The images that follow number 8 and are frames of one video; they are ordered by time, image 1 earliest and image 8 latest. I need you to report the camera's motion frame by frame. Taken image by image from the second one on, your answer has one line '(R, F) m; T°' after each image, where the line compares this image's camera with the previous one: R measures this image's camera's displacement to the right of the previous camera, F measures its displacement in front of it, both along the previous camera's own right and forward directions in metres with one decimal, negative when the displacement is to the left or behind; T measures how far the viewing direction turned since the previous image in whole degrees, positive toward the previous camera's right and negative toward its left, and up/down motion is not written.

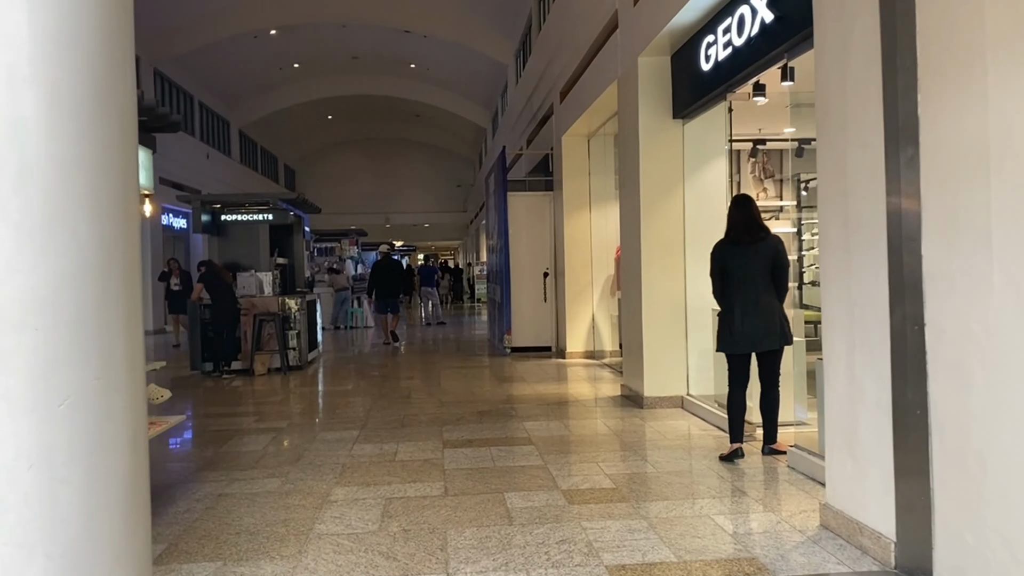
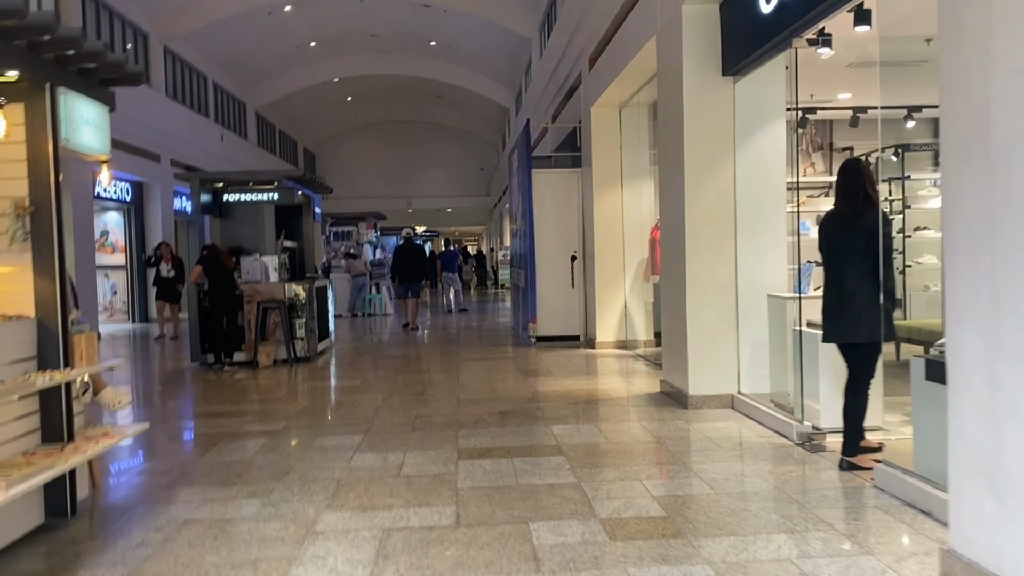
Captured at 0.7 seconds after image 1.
(0.0, +0.7) m; -2°
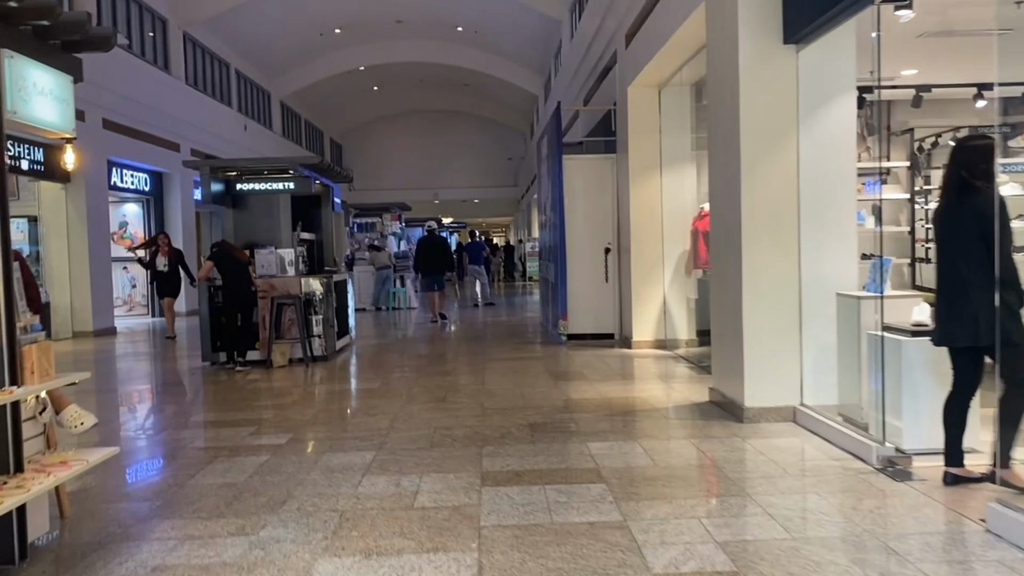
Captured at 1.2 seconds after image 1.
(0.0, +0.5) m; -2°
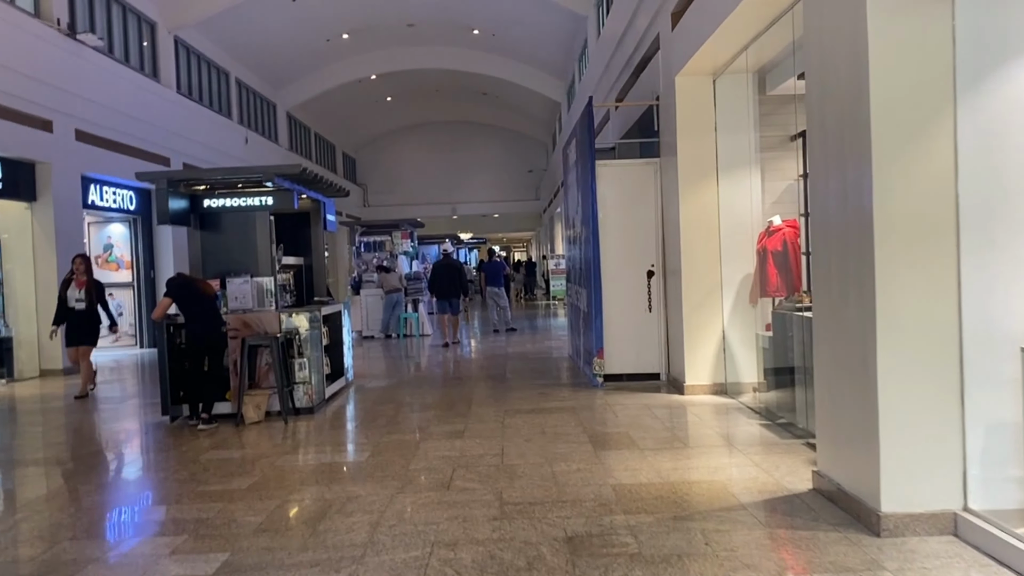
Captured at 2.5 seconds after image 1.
(0.0, +1.3) m; -2°
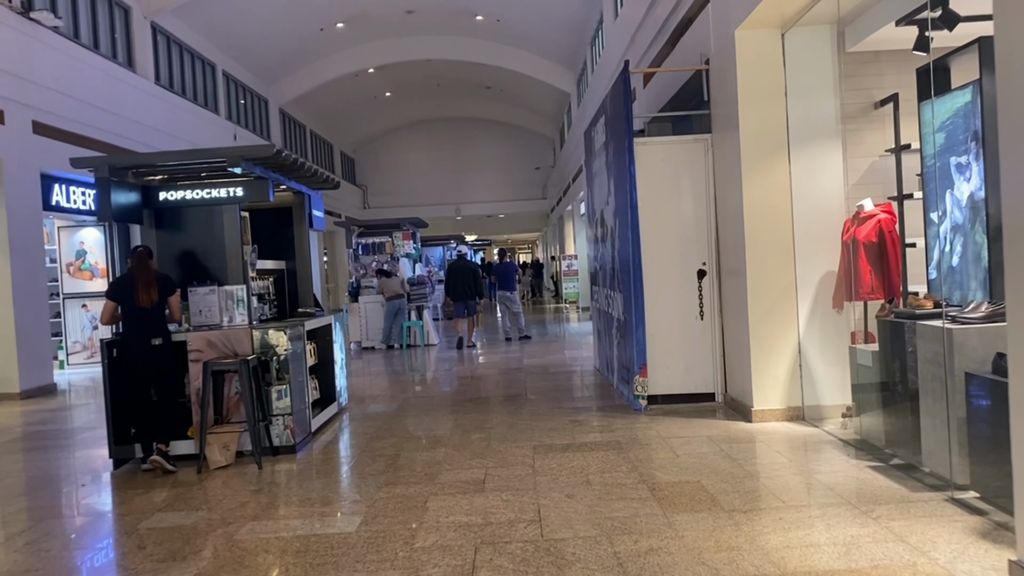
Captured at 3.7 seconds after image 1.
(-0.1, +1.1) m; 0°
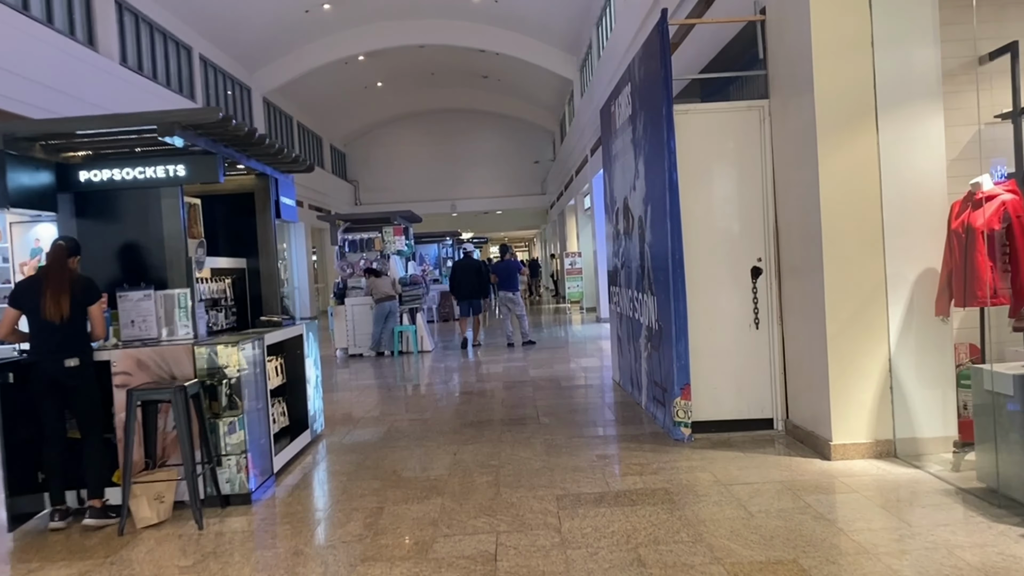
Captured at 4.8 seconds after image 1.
(-0.1, +1.0) m; 0°
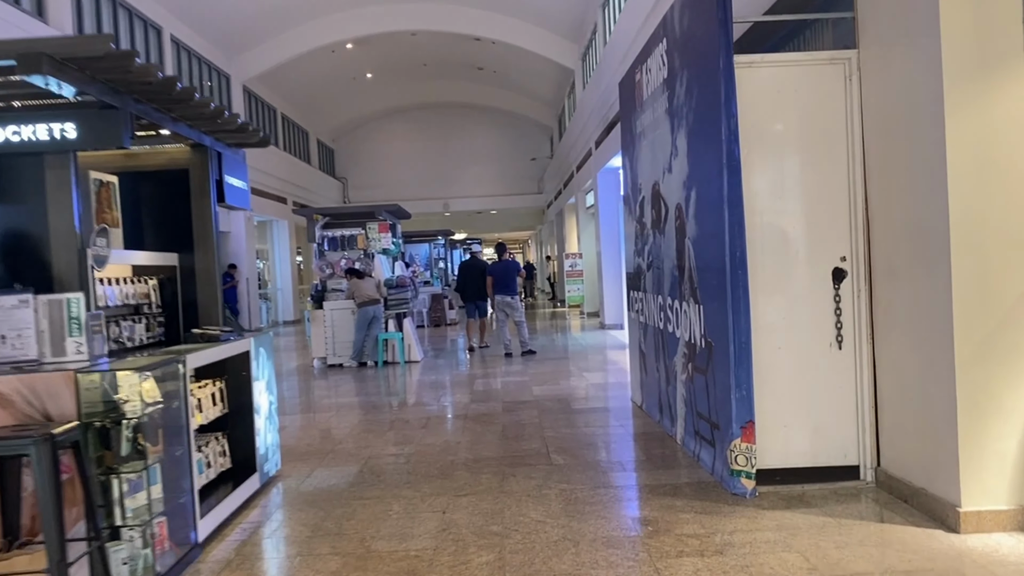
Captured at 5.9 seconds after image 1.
(-0.1, +1.1) m; +1°
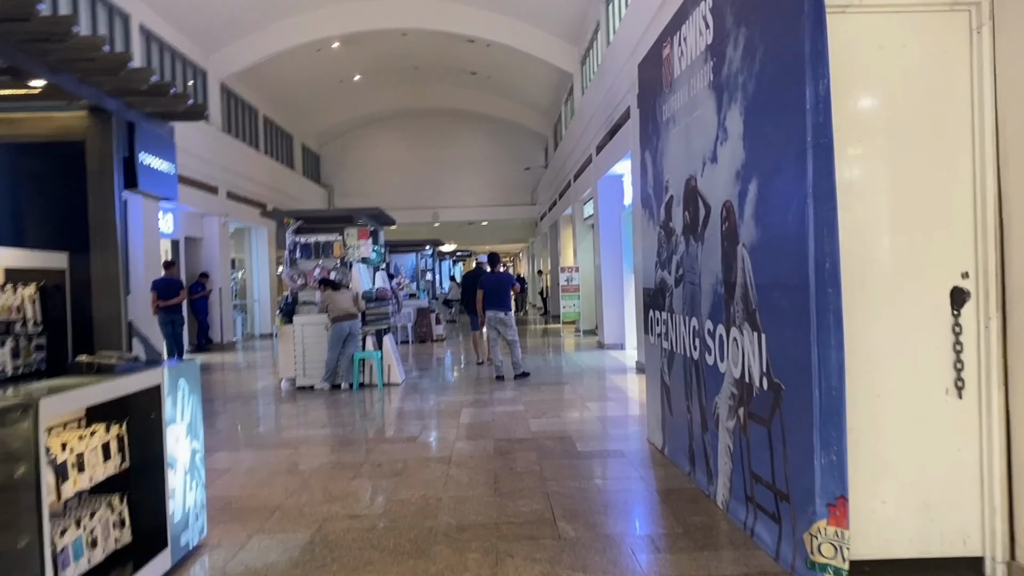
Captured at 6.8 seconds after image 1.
(0.0, +0.9) m; +1°
